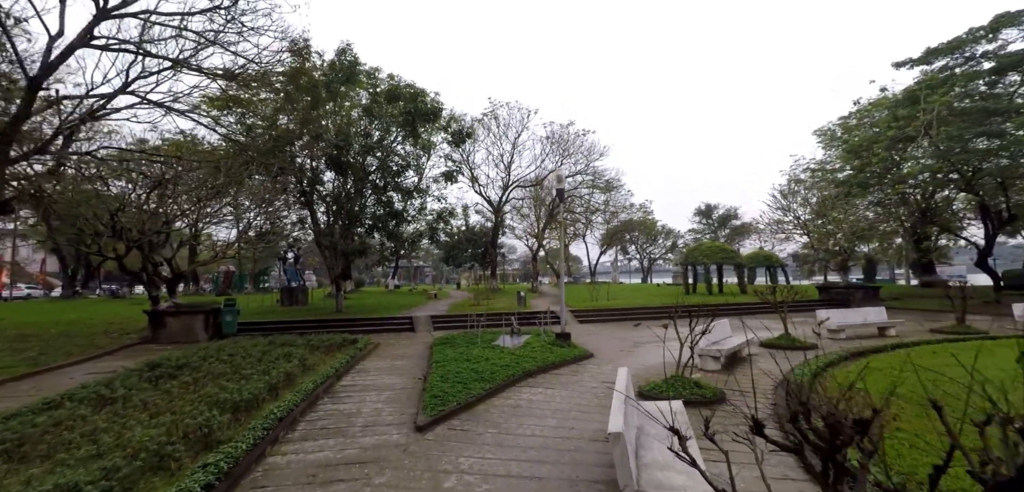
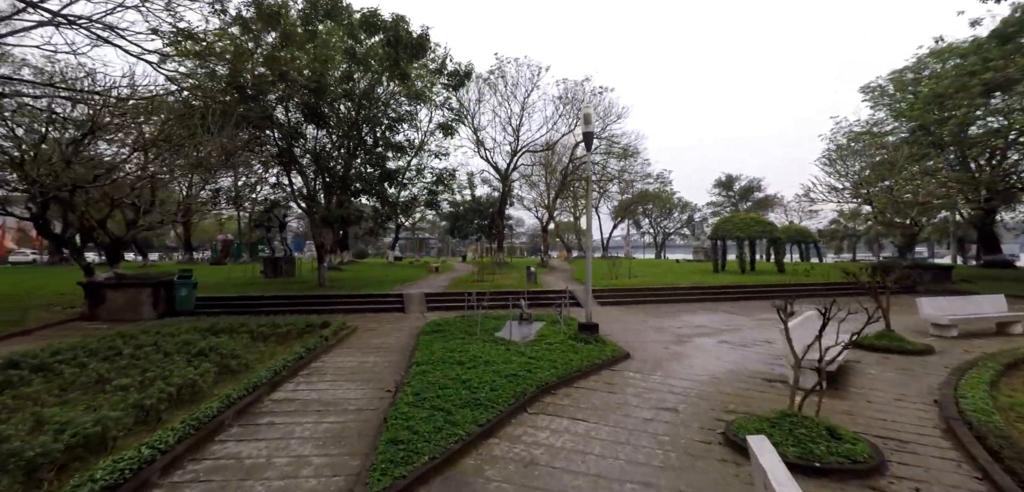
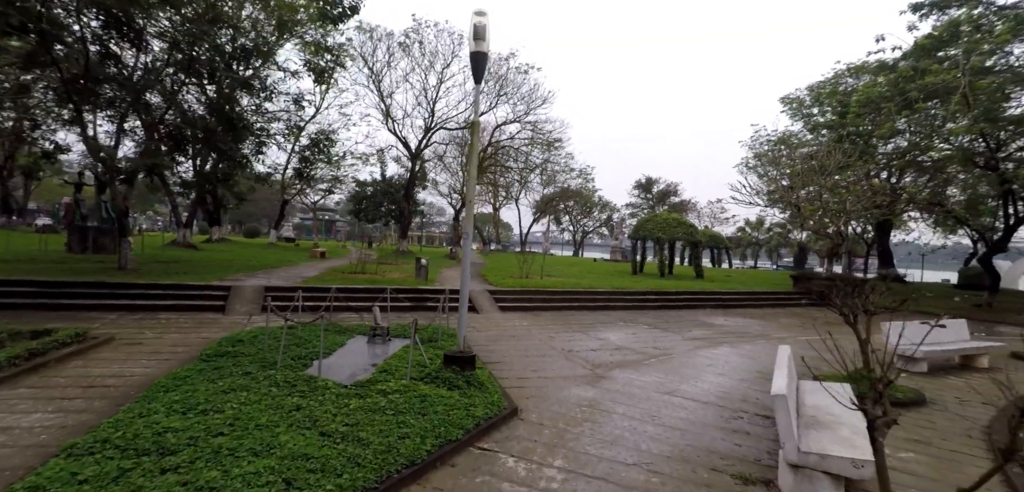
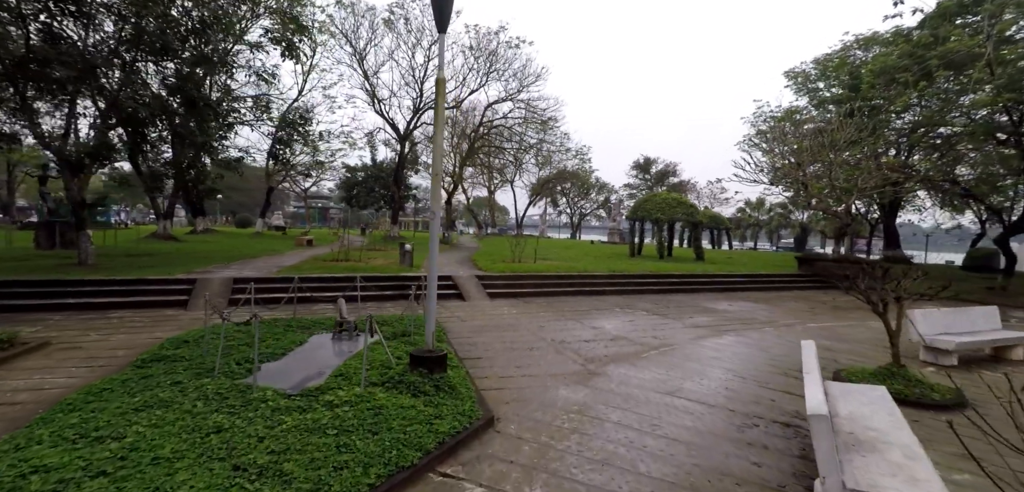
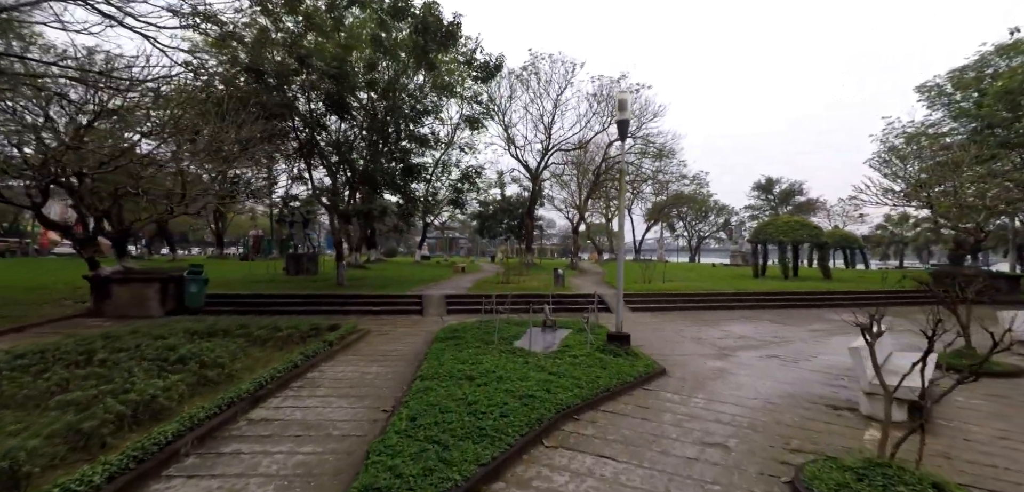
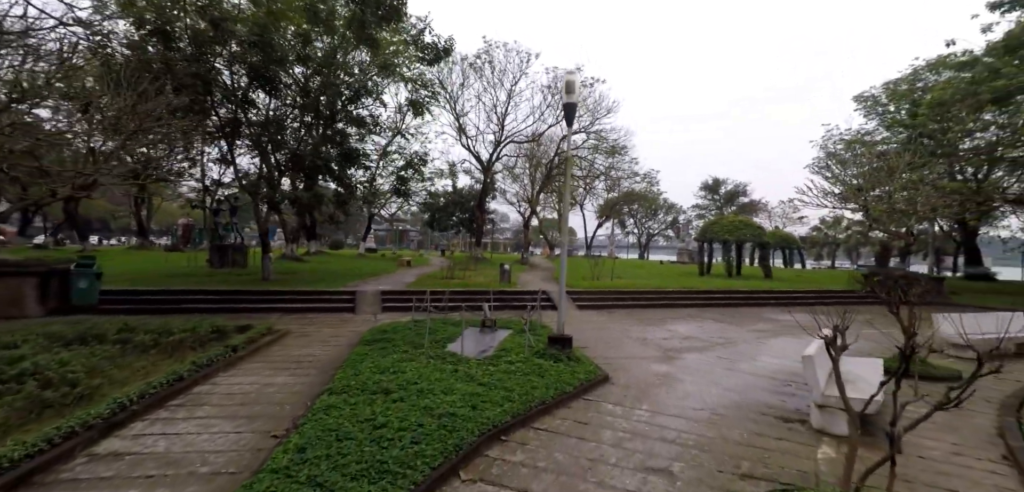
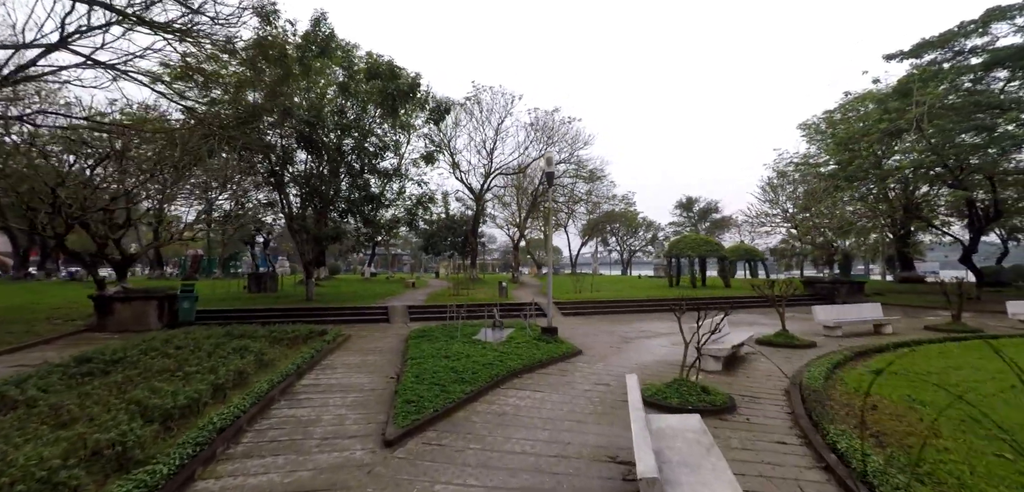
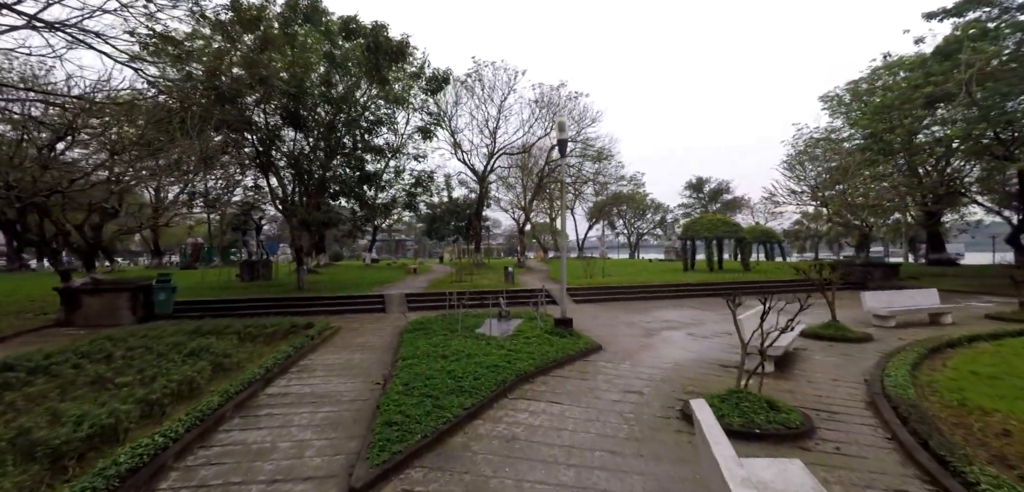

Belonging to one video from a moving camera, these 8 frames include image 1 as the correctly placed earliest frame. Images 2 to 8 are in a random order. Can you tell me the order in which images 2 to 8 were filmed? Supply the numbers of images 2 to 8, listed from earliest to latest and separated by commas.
7, 8, 2, 5, 6, 3, 4
